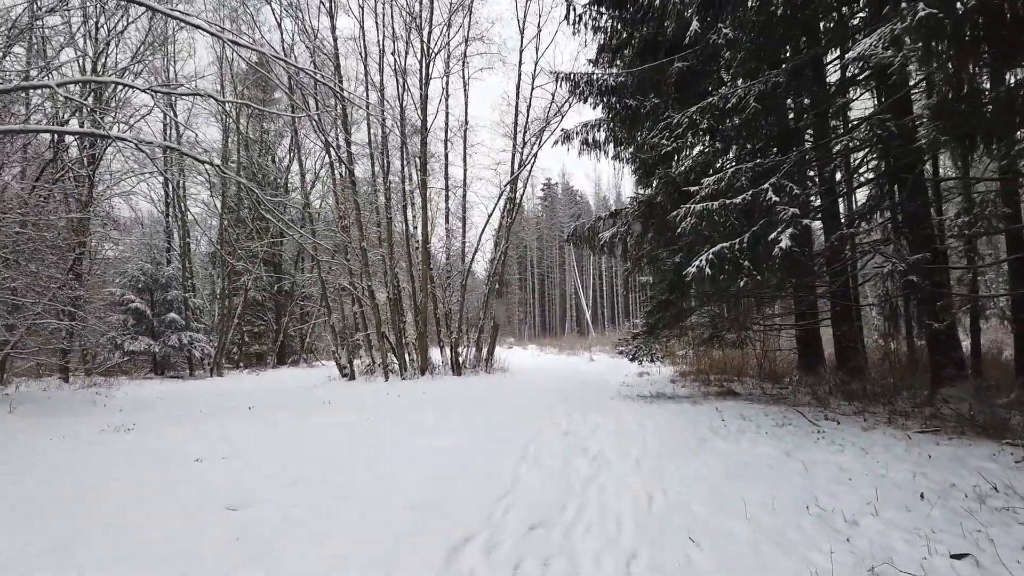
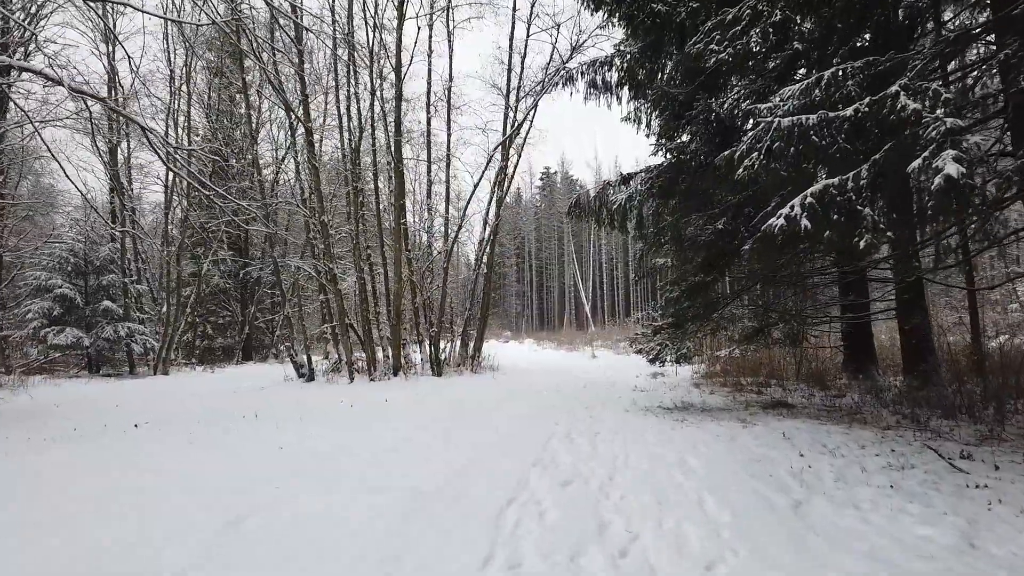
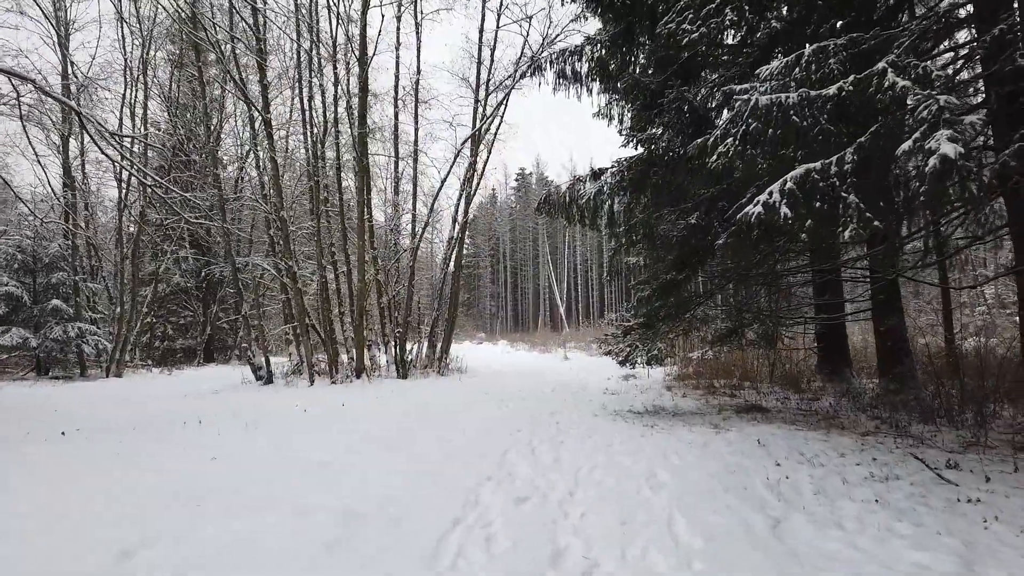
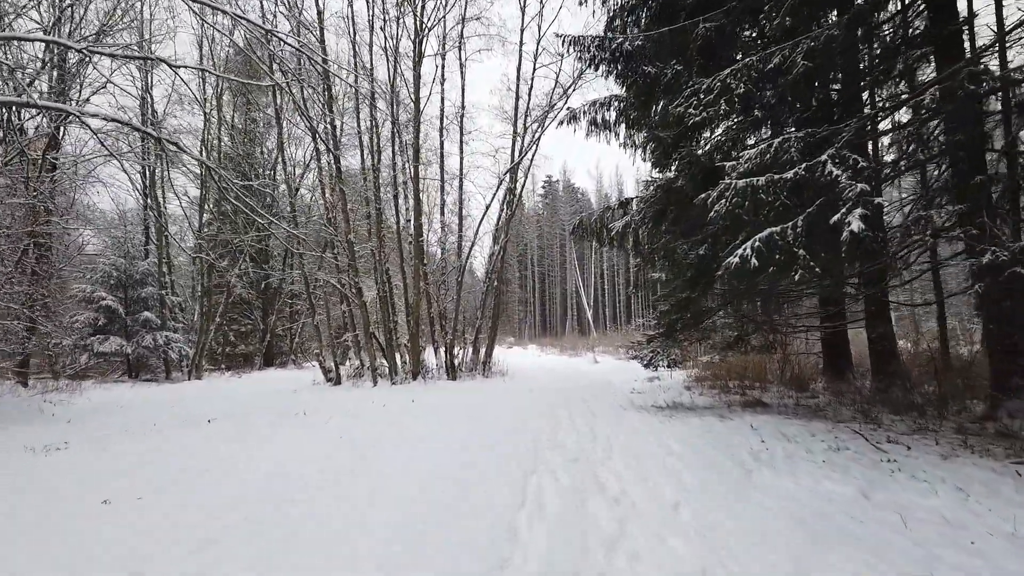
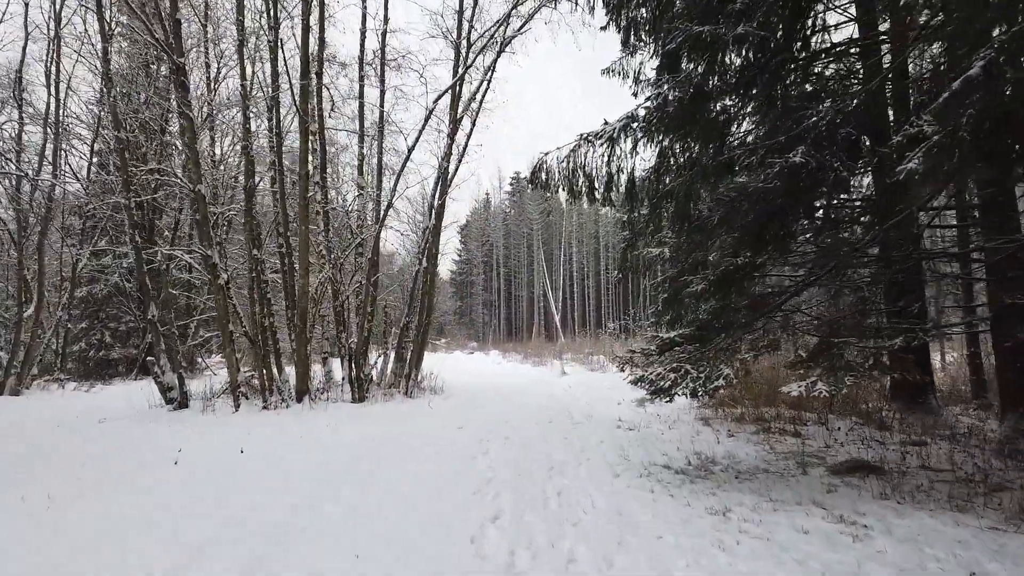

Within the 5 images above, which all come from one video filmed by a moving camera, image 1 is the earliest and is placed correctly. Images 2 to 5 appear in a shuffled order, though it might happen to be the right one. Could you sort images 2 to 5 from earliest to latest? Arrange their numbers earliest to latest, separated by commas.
4, 2, 3, 5
